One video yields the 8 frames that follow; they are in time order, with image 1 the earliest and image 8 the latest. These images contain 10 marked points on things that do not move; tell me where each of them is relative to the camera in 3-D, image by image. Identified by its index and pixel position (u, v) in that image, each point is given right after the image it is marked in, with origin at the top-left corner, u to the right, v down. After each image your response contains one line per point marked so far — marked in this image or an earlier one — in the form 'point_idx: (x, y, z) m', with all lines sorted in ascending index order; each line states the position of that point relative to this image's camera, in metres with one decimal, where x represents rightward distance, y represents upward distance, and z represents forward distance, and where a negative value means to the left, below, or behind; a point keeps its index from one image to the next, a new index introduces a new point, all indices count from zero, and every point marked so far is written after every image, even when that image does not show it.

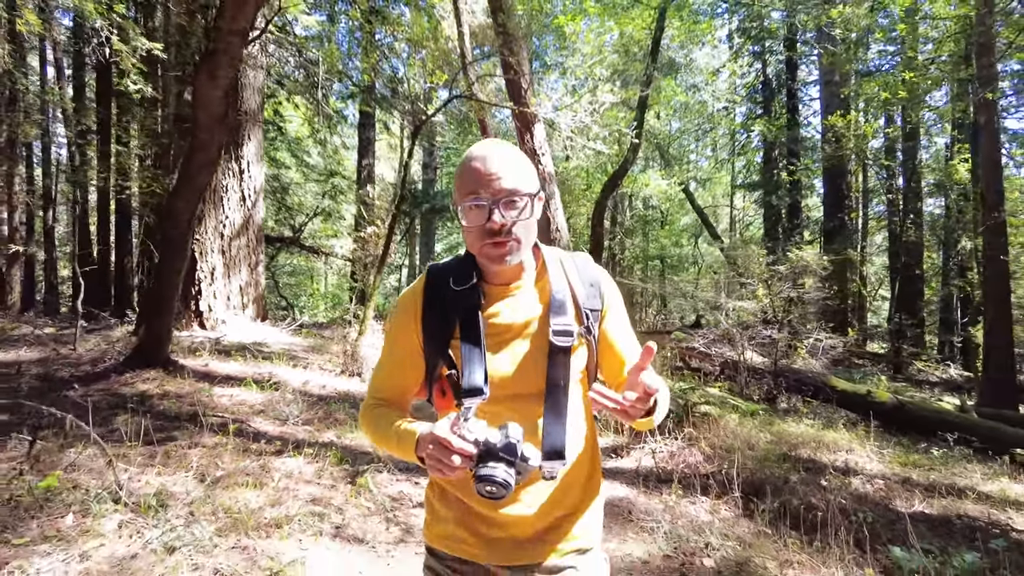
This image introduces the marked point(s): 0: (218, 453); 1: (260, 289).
0: (-1.4, -0.8, +2.8) m
1: (-3.7, 0.0, +8.5) m
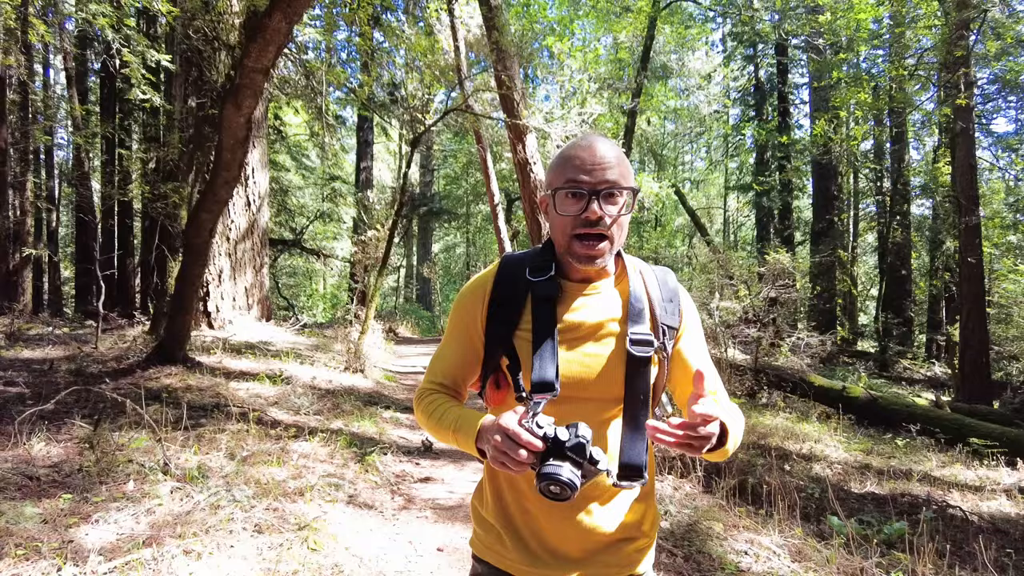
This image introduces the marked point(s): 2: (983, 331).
0: (-1.5, -0.8, +3.2) m
1: (-3.8, 0.0, +8.9) m
2: (+8.2, -0.7, +10.0) m
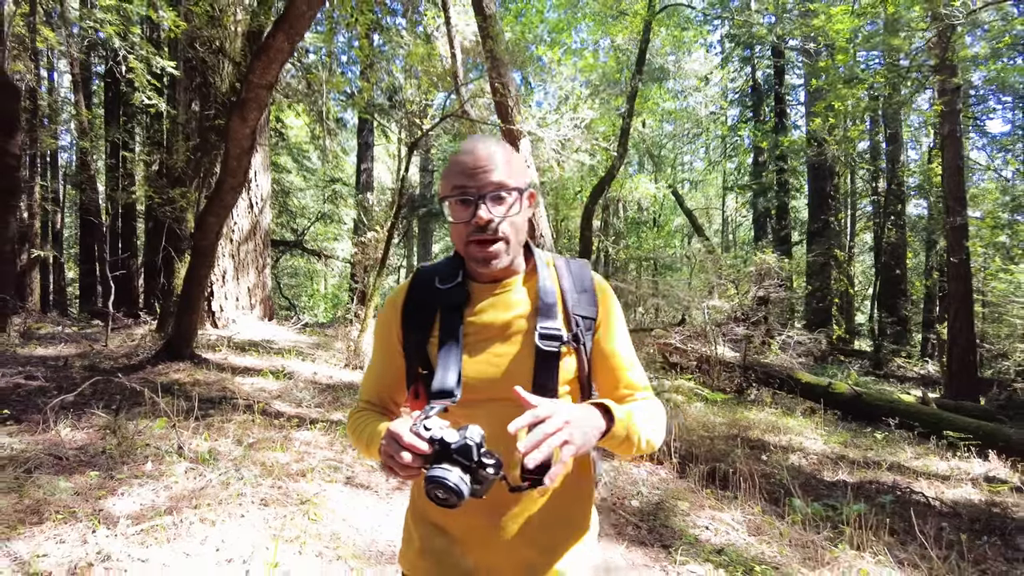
0: (-1.5, -0.8, +3.4) m
1: (-3.9, 0.0, +9.1) m
2: (+8.1, -0.7, +10.2) m
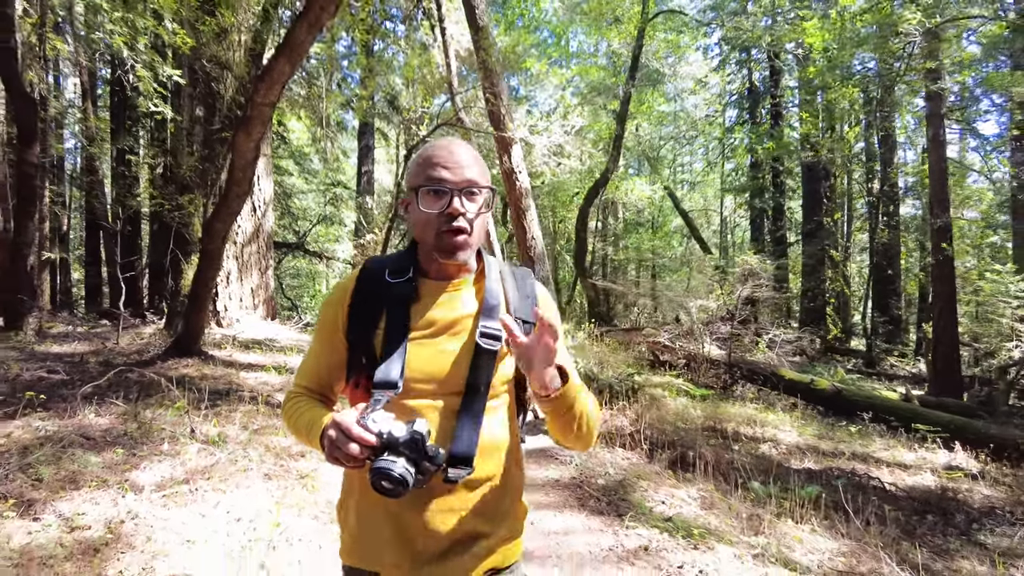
0: (-1.6, -0.8, +3.8) m
1: (-4.0, 0.0, +9.4) m
2: (+8.1, -0.7, +10.5) m
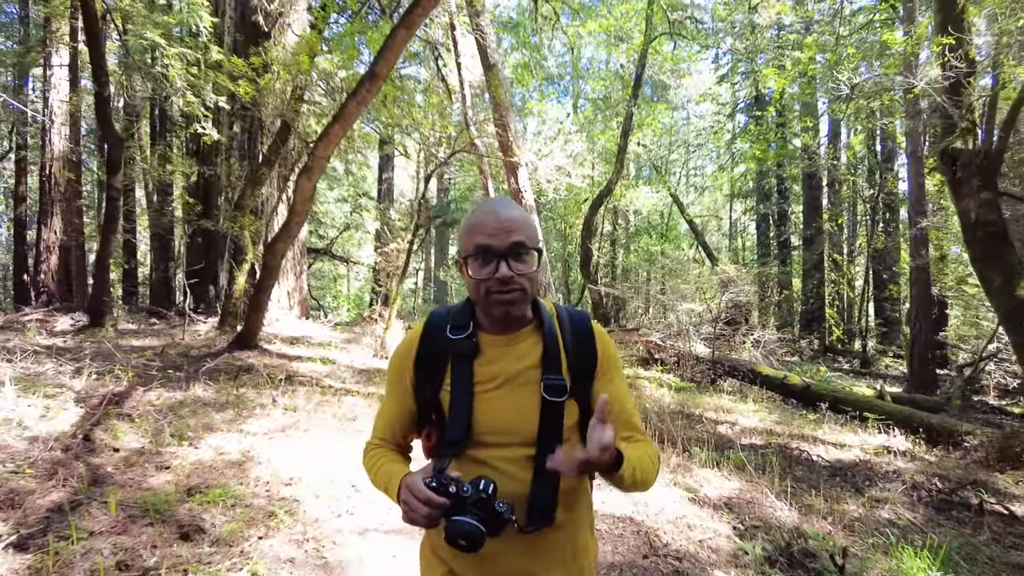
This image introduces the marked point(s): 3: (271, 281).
0: (-1.7, -0.9, +4.9) m
1: (-3.8, -0.1, +10.6) m
2: (+8.2, -0.8, +11.4) m
3: (-2.5, +0.1, +6.1) m
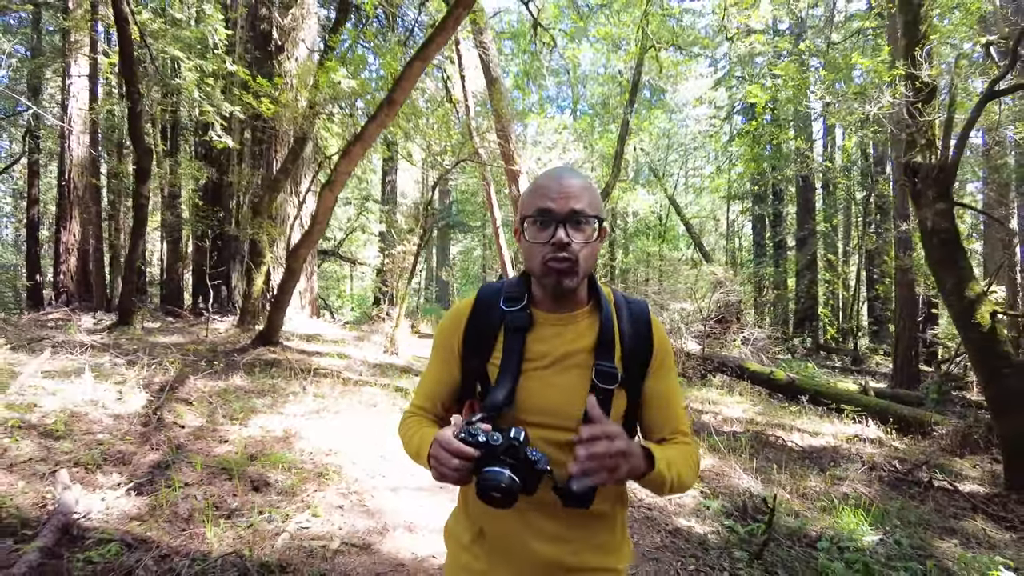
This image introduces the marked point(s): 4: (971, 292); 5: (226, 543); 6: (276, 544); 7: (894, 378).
0: (-1.6, -0.9, +5.4) m
1: (-3.8, -0.1, +11.1) m
2: (+8.2, -0.8, +11.9) m
3: (-2.5, +0.1, +6.6) m
4: (+4.1, 0.0, +5.2) m
5: (-1.2, -1.1, +2.5) m
6: (-1.1, -1.1, +2.6) m
7: (+8.1, -1.9, +12.3) m
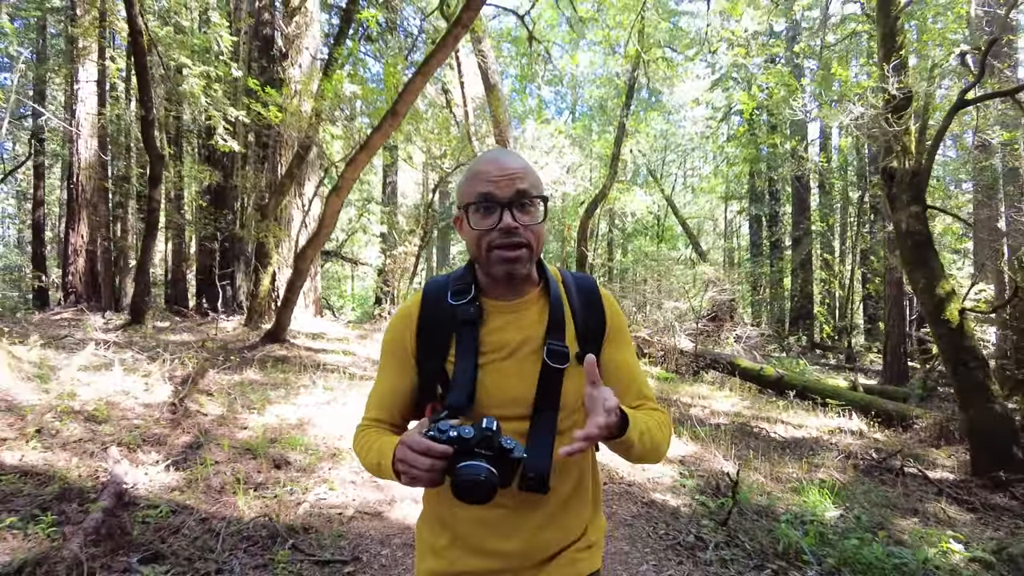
0: (-1.7, -0.9, +5.7) m
1: (-3.8, -0.1, +11.4) m
2: (+8.2, -0.8, +12.2) m
3: (-2.5, +0.1, +6.9) m
4: (+4.1, 0.0, +5.6) m
5: (-1.2, -1.1, +2.8) m
6: (-1.1, -1.1, +2.9) m
7: (+8.1, -1.9, +12.6) m
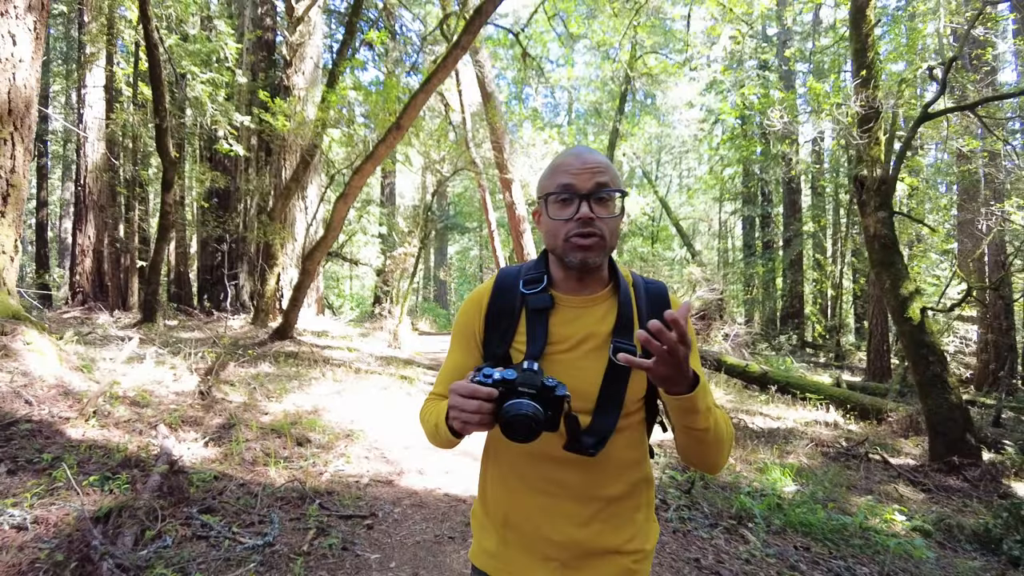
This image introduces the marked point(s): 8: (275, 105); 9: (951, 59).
0: (-1.7, -0.9, +6.1) m
1: (-3.9, -0.1, +11.8) m
2: (+8.1, -0.8, +12.6) m
3: (-2.6, +0.1, +7.3) m
4: (+4.1, 0.0, +6.0) m
5: (-1.3, -1.1, +3.2) m
6: (-1.1, -1.1, +3.3) m
7: (+8.0, -1.9, +13.1) m
8: (-3.8, +2.9, +9.3) m
9: (+4.7, +2.4, +6.2) m
